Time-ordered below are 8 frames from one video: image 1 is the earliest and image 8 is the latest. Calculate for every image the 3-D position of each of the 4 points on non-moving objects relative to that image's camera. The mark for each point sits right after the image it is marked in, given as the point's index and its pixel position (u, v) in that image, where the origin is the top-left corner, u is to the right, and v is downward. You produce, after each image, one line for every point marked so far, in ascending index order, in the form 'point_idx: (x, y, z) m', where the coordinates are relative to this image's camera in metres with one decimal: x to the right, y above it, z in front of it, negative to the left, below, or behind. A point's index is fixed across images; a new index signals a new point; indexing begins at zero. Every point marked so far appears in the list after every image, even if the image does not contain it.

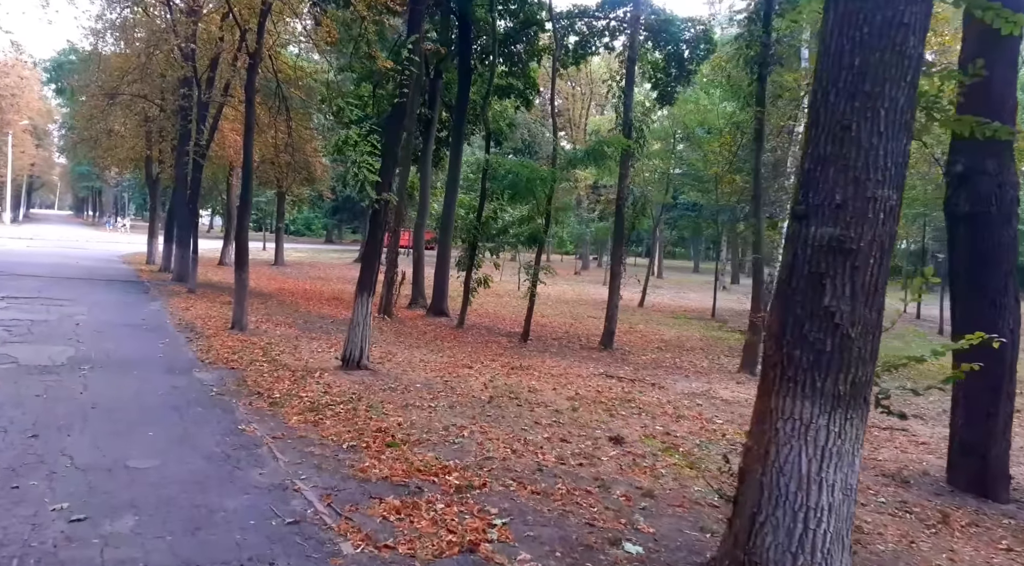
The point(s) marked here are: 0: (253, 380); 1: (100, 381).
0: (-2.7, -1.0, +9.0) m
1: (-3.9, -0.9, +8.0) m
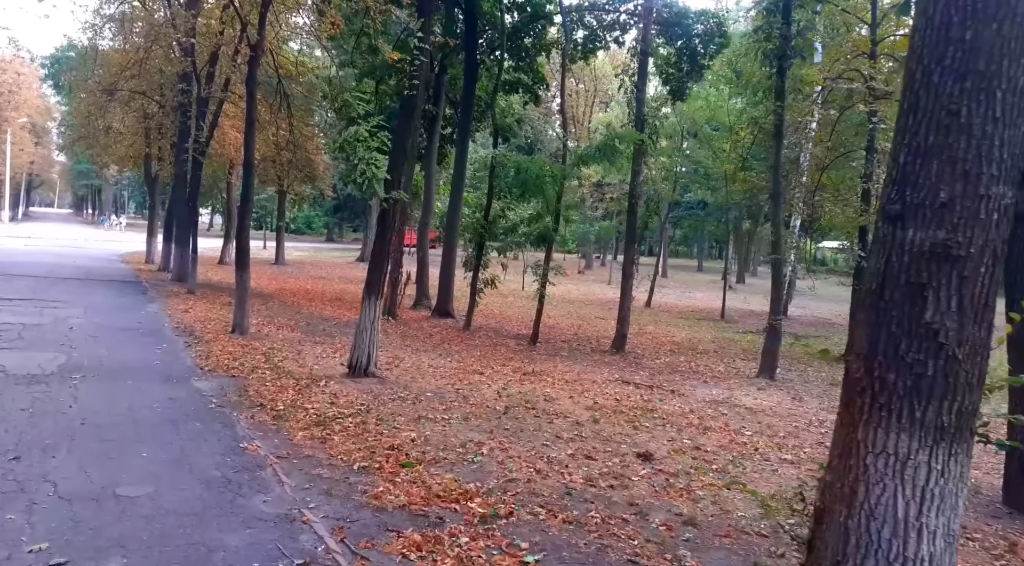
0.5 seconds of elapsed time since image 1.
0: (-2.6, -1.1, +8.5) m
1: (-3.7, -1.0, +7.5) m
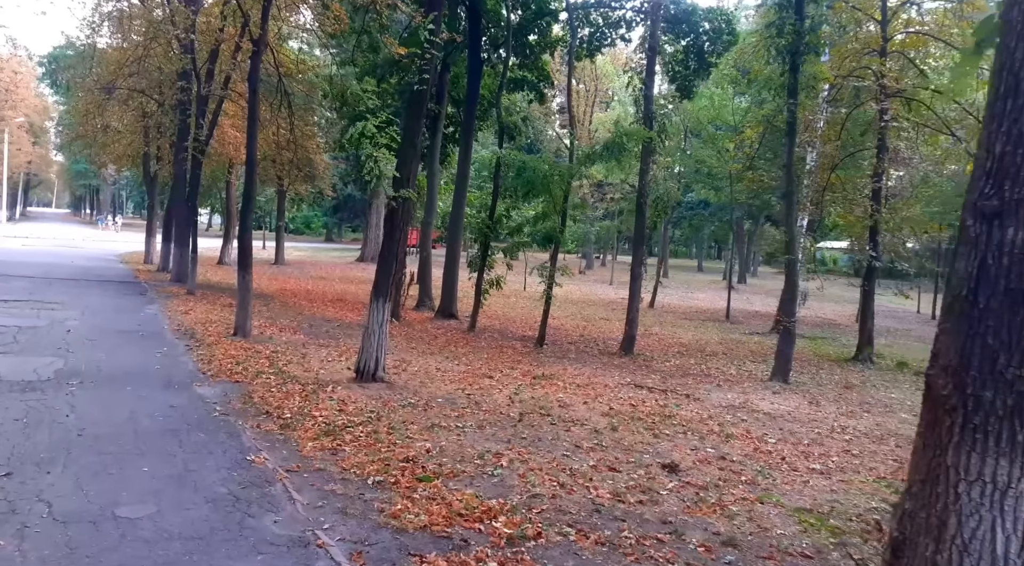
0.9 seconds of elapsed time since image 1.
0: (-2.4, -1.1, +8.2) m
1: (-3.6, -1.0, +7.2) m
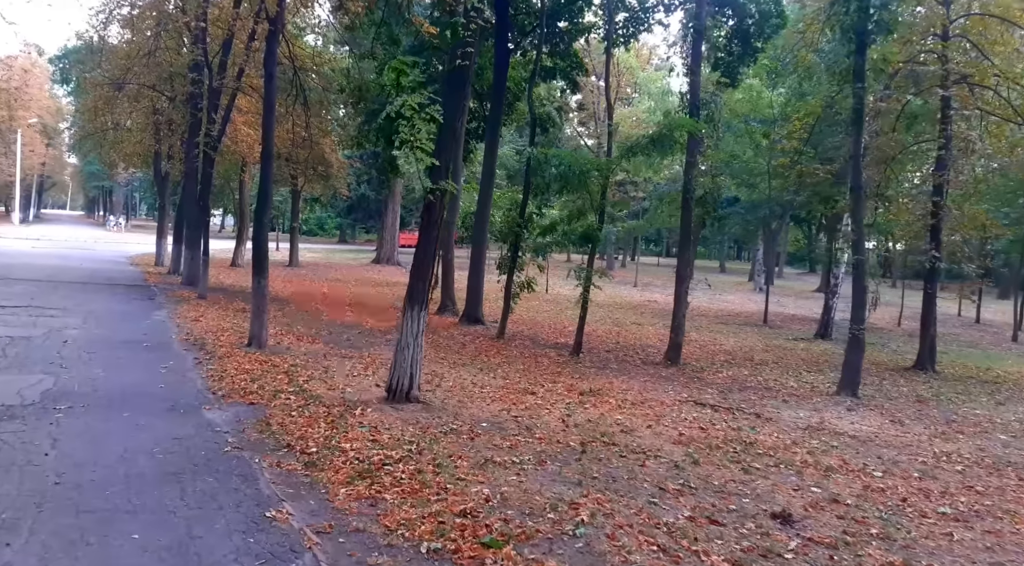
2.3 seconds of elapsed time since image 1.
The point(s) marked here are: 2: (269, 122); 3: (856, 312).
0: (-1.9, -1.1, +7.0) m
1: (-3.1, -1.0, +6.0) m
2: (-3.4, +2.3, +12.1) m
3: (+5.3, -0.4, +13.0) m
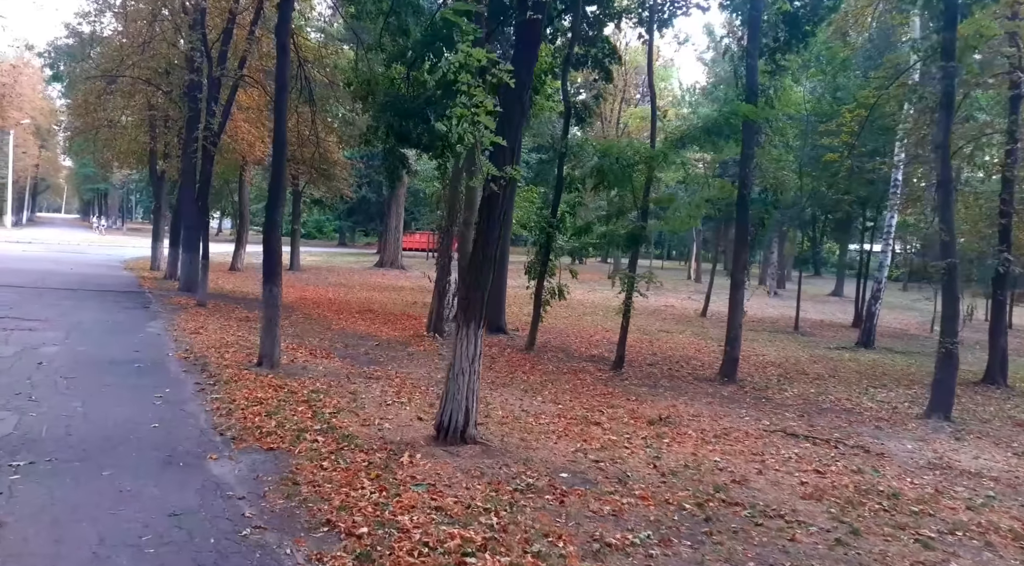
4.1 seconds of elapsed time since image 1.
0: (-1.3, -1.2, +5.3) m
1: (-2.4, -1.1, +4.3) m
2: (-2.8, +2.2, +10.4) m
3: (+5.9, -0.5, +11.4) m
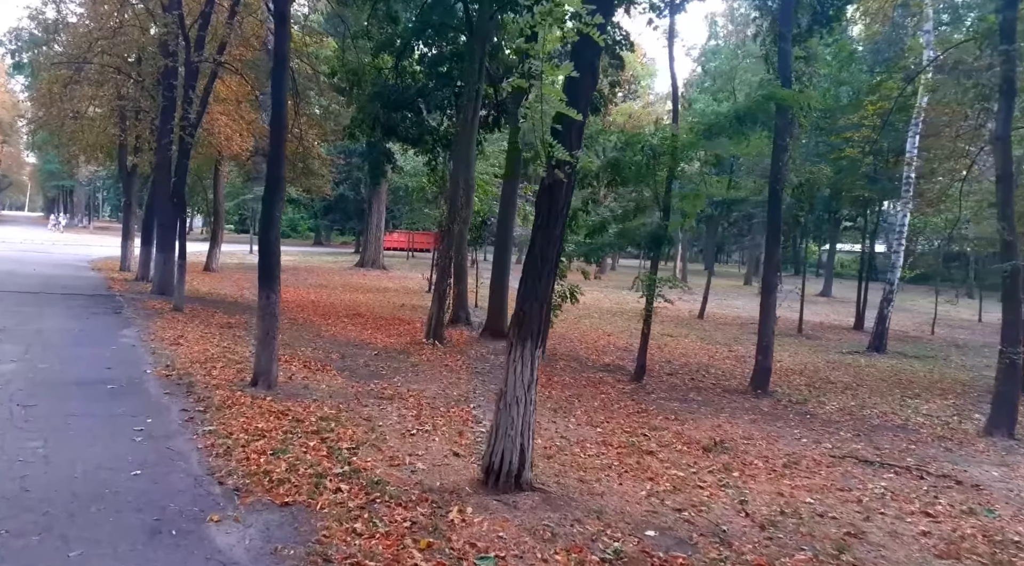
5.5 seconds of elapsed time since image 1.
0: (-0.8, -1.3, +4.1) m
1: (-1.9, -1.2, +3.1) m
2: (-2.5, +2.1, +9.2) m
3: (+6.1, -0.6, +10.4) m
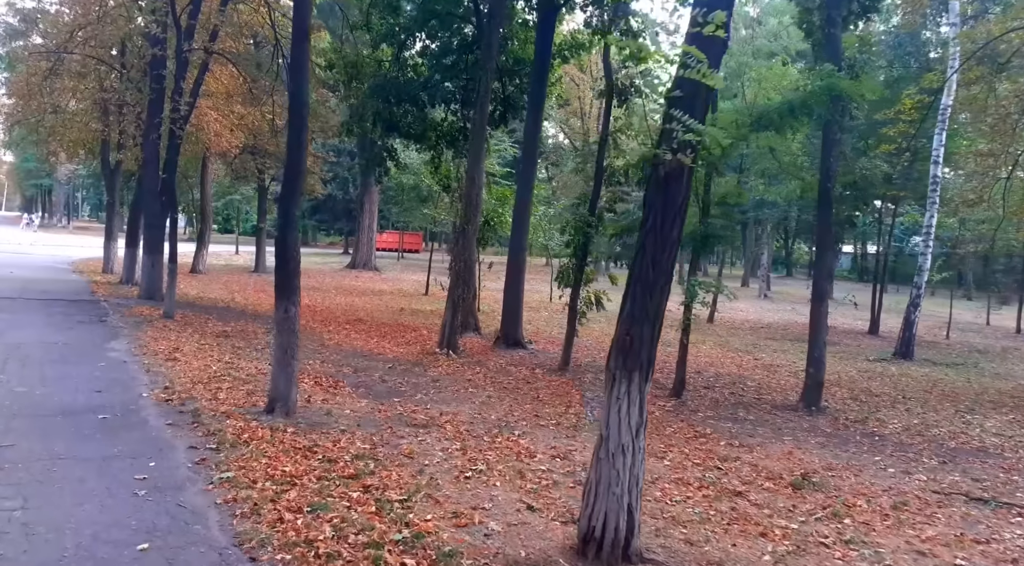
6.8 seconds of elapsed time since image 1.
0: (-0.3, -1.4, +3.0) m
1: (-1.4, -1.3, +1.9) m
2: (-2.1, +2.0, +8.0) m
3: (+6.6, -0.7, +9.4) m
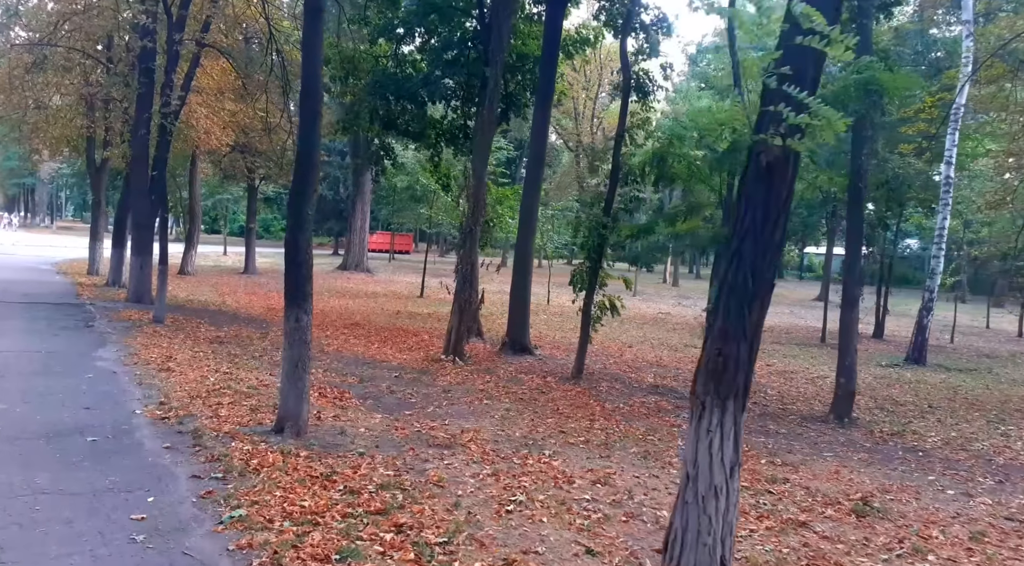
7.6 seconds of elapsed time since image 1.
0: (+0.1, -1.4, +2.3) m
1: (-1.0, -1.3, +1.3) m
2: (-1.8, +2.0, +7.3) m
3: (+6.8, -0.8, +8.8) m
